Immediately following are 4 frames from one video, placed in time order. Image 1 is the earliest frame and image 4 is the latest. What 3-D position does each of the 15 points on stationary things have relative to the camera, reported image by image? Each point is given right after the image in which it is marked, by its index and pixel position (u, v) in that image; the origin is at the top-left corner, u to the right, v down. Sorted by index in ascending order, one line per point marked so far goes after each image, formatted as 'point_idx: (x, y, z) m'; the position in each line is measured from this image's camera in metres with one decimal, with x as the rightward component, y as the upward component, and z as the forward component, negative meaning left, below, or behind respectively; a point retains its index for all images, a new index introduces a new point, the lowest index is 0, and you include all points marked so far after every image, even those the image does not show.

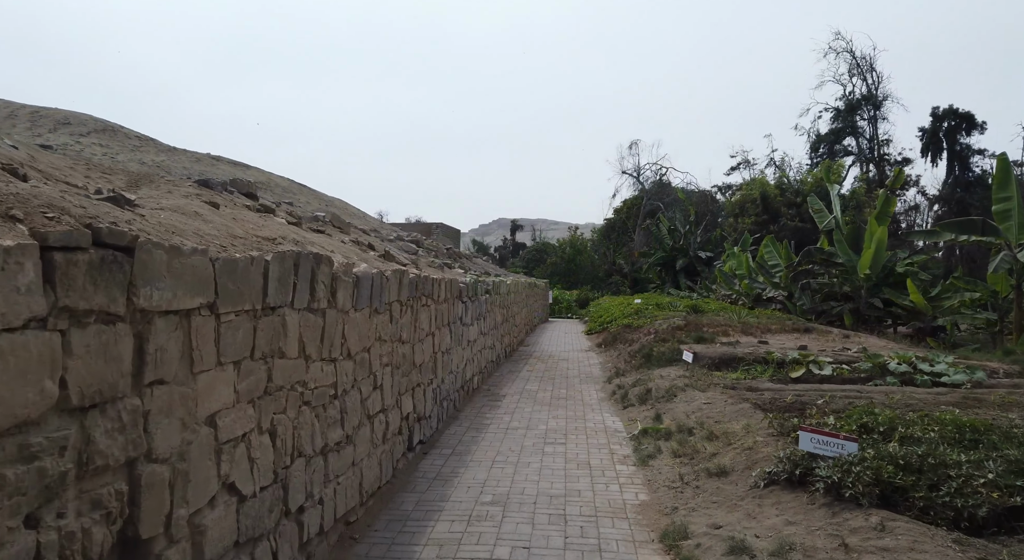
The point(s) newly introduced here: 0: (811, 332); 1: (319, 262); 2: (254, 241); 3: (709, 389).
0: (+5.7, -1.0, +11.6) m
1: (-1.1, +0.1, +3.4) m
2: (-1.2, +0.2, +3.0) m
3: (+2.4, -1.4, +7.5) m
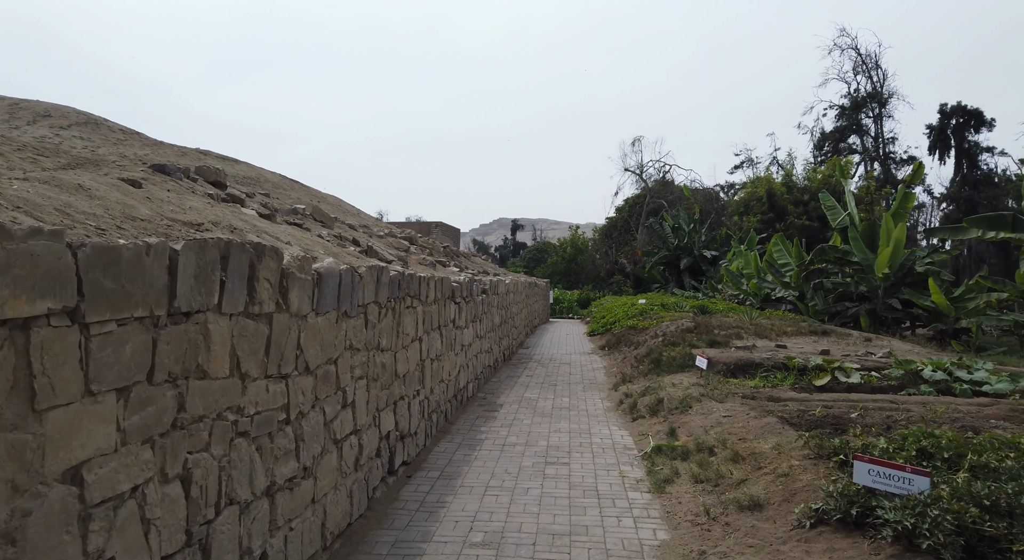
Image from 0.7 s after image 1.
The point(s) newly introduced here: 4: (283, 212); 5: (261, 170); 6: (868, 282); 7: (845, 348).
0: (+5.6, -1.0, +10.9) m
1: (-1.1, +0.1, +2.7) m
2: (-1.3, +0.2, +2.2) m
3: (+2.4, -1.3, +6.8) m
4: (-2.6, +0.8, +6.9) m
5: (-7.0, +3.1, +17.1) m
6: (+8.2, 0.0, +14.1) m
7: (+5.2, -1.0, +9.5) m
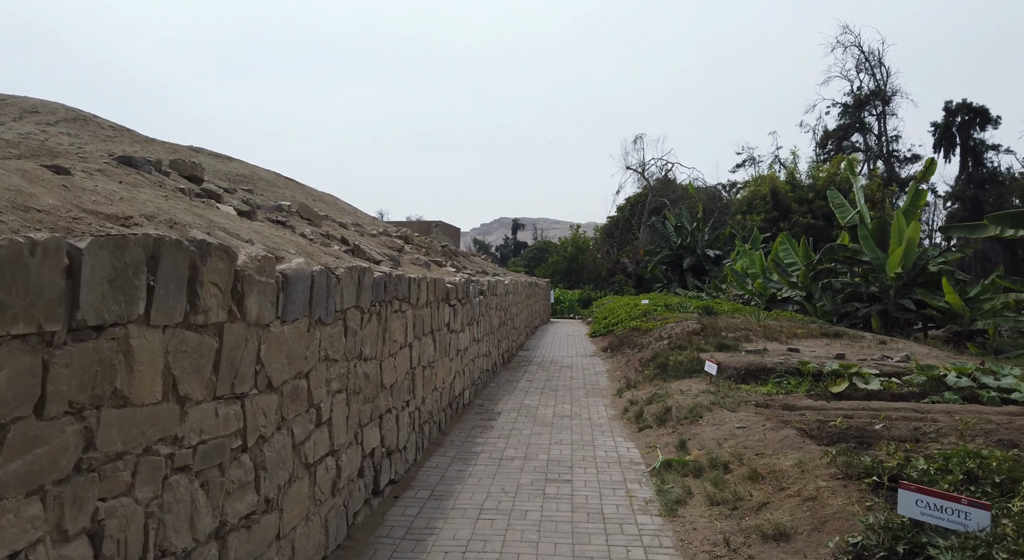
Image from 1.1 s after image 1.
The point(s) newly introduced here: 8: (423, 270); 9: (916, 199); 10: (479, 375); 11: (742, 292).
0: (+5.6, -1.0, +10.5) m
1: (-1.1, +0.1, +2.2) m
2: (-1.3, +0.2, +1.8) m
3: (+2.4, -1.3, +6.4) m
4: (-2.6, +0.8, +6.5) m
5: (-7.0, +3.1, +16.7) m
6: (+8.2, 0.0, +13.6) m
7: (+5.1, -1.0, +9.0) m
8: (-1.1, +0.1, +7.4) m
9: (+9.0, +1.8, +13.6) m
10: (-0.5, -1.4, +8.8) m
11: (+7.3, -0.4, +19.4) m
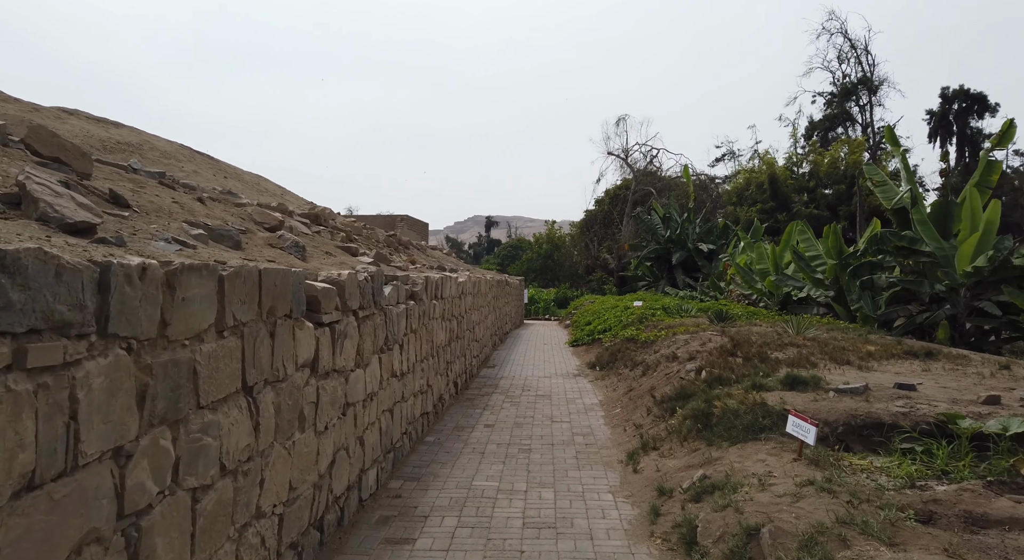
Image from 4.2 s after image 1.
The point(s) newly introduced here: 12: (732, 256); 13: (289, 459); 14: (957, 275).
0: (+5.1, -0.9, +7.3) m
1: (-1.3, +0.1, -1.2) m
2: (-1.5, +0.2, -1.6) m
3: (+2.0, -1.3, +3.1) m
4: (-3.0, +0.8, +3.0) m
5: (-7.8, +3.1, +13.0) m
6: (+7.5, 0.0, +10.6) m
7: (+4.6, -1.0, +5.9) m
8: (-1.5, +0.2, +4.0) m
9: (+8.3, +1.9, +10.6) m
10: (-1.0, -1.3, +5.4) m
11: (+6.4, -0.3, +16.4) m
12: (+7.1, +0.8, +19.5) m
13: (-1.1, -0.9, +3.1) m
14: (+7.5, +0.1, +10.3) m
